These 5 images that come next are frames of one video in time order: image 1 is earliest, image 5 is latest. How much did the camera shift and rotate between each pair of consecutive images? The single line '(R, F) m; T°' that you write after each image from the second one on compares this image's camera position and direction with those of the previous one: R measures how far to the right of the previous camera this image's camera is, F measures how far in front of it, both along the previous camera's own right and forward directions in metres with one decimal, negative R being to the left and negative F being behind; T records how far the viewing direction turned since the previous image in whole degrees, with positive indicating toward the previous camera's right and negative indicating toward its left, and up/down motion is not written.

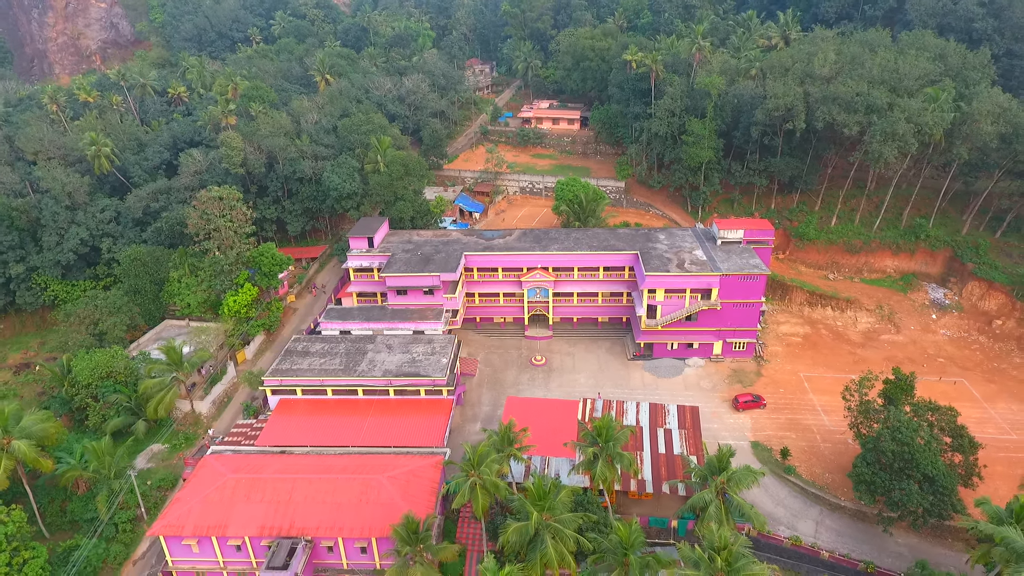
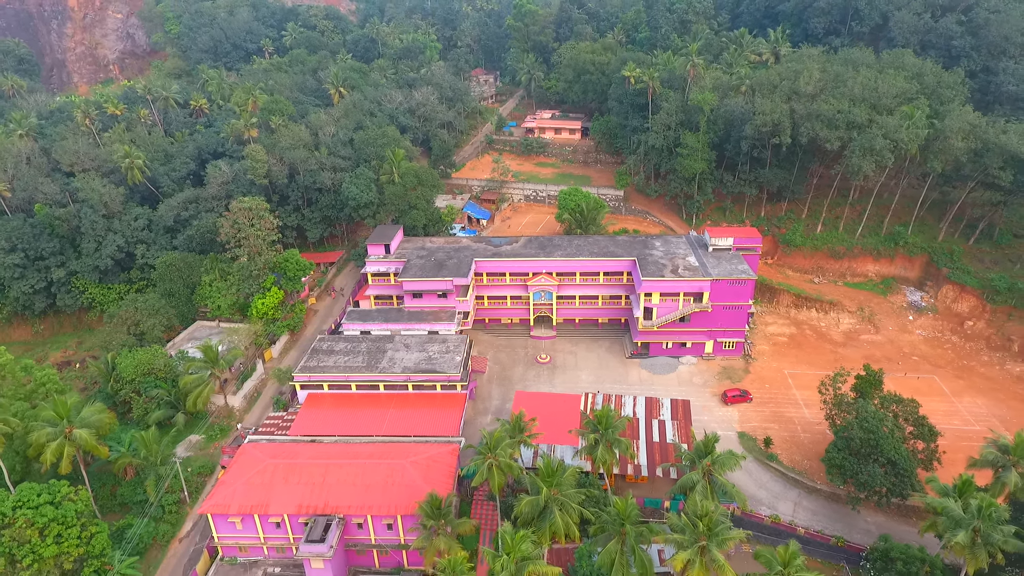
(-0.6, -3.5) m; 0°
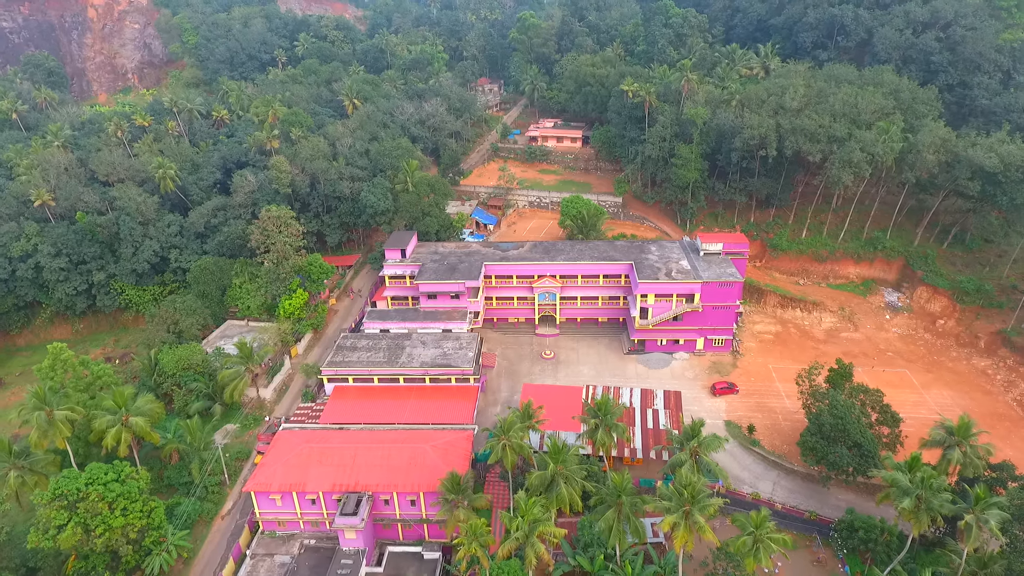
(-0.6, -4.0) m; 0°
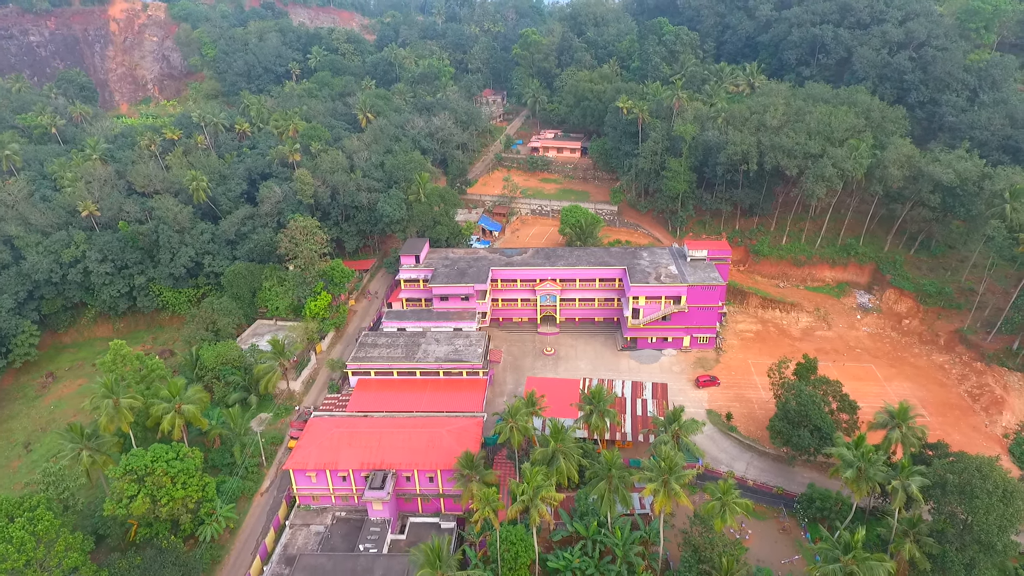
(-0.4, -5.2) m; 0°
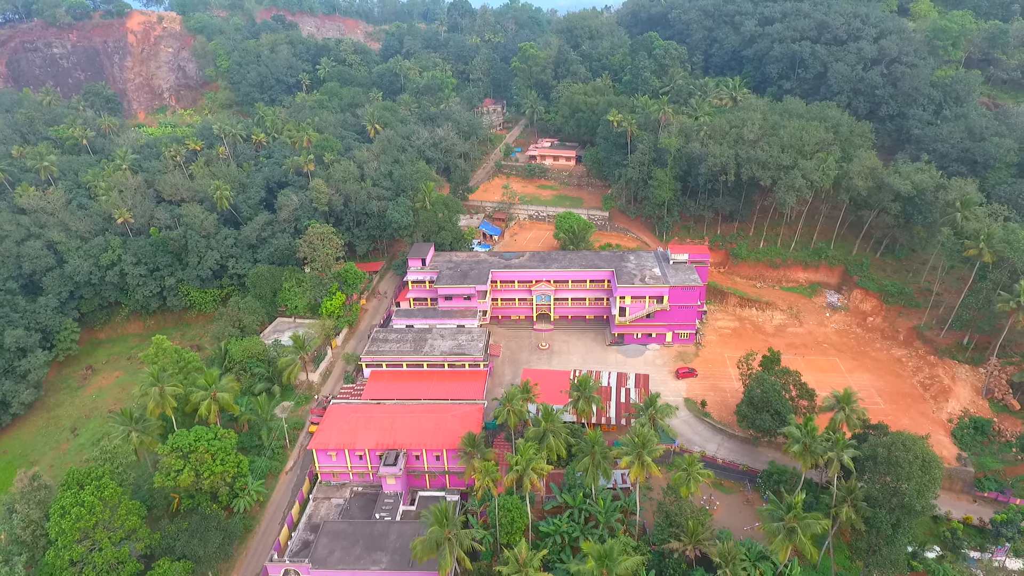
(+0.3, -5.4) m; 0°
